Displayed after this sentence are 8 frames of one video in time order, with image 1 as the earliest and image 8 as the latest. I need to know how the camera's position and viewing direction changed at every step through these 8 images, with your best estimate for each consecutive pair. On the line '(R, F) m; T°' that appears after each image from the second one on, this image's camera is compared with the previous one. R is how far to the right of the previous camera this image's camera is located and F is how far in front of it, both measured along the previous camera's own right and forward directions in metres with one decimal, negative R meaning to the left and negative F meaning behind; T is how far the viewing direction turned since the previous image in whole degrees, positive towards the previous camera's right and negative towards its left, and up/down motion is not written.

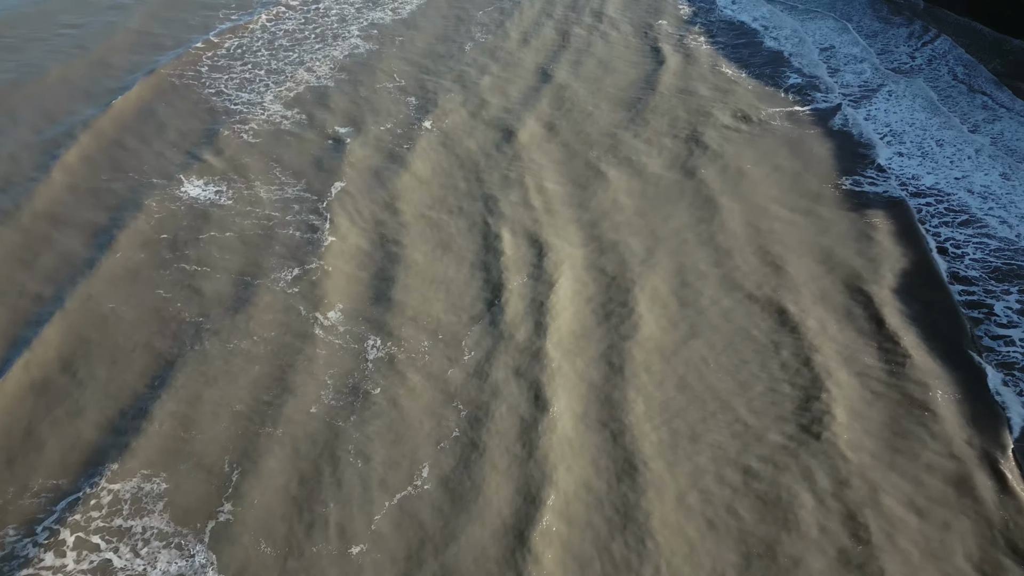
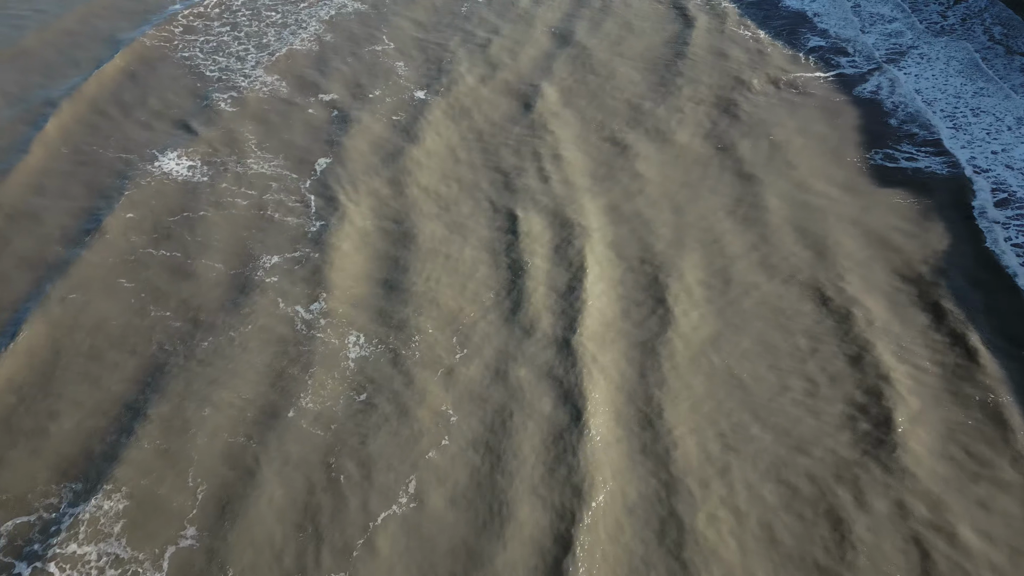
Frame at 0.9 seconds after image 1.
(-0.1, +0.6) m; 0°
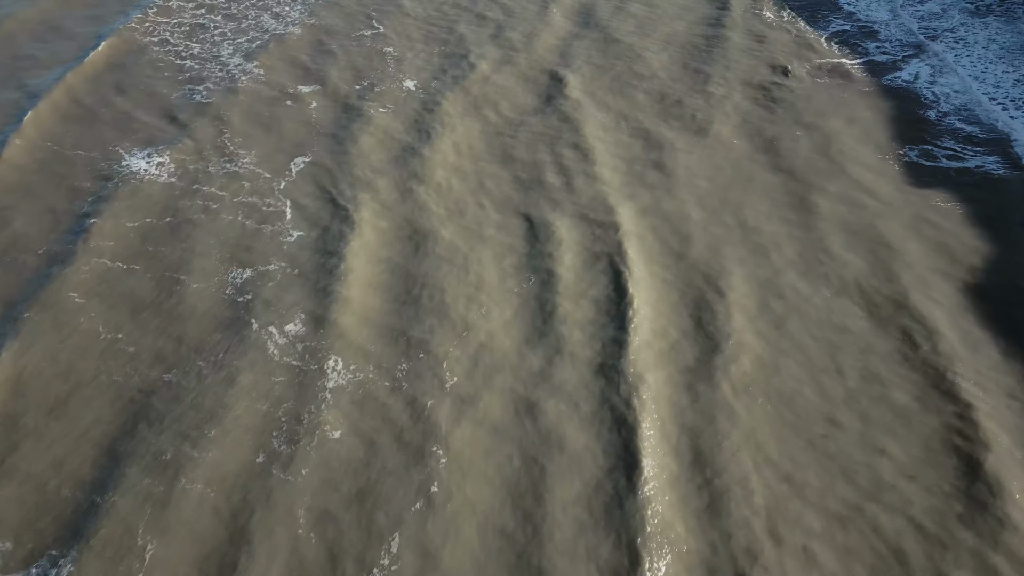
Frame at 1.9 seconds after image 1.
(-0.1, +0.6) m; 0°
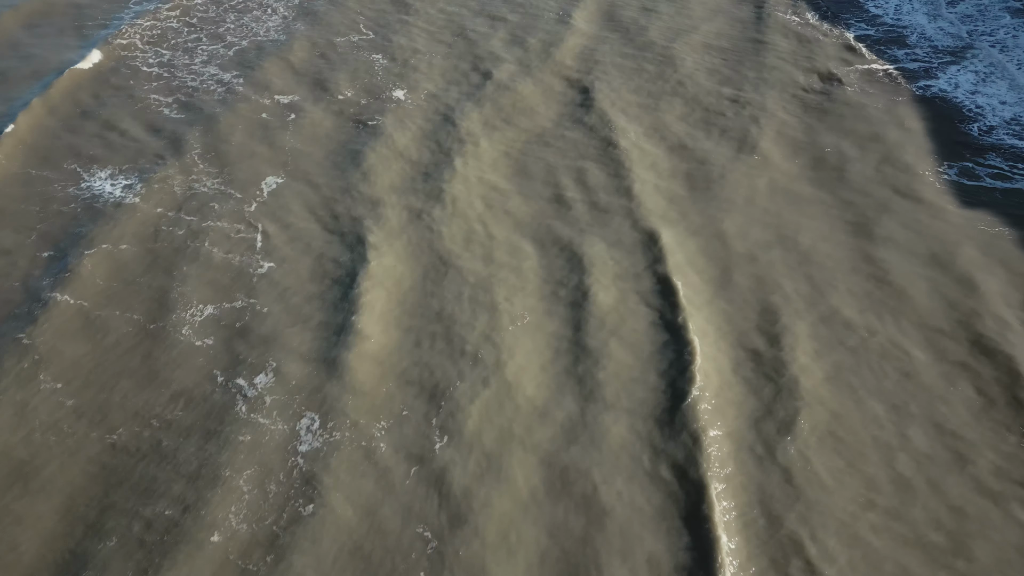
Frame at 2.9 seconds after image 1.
(-0.2, +0.7) m; 0°
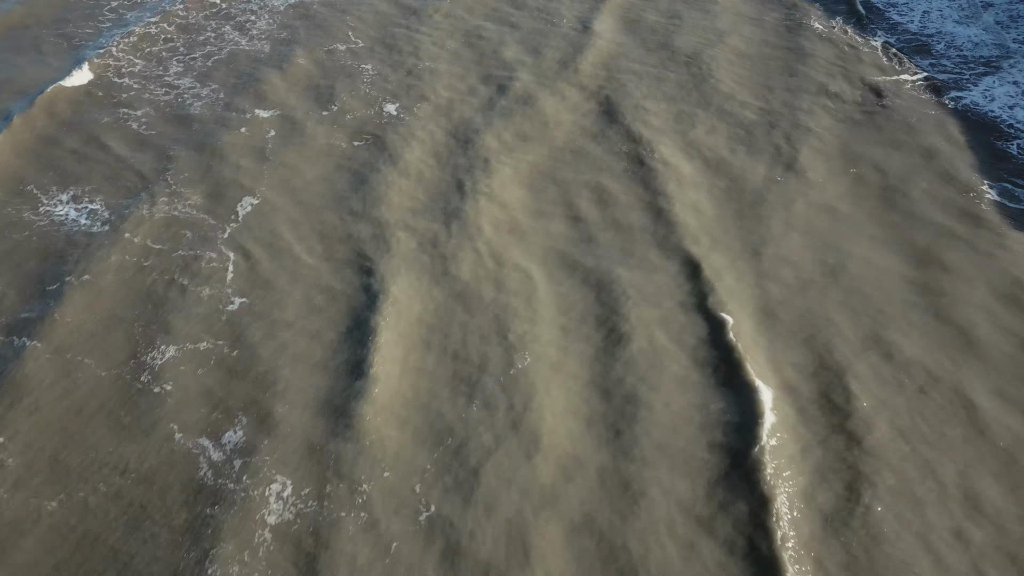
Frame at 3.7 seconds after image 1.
(-0.1, +0.6) m; +1°
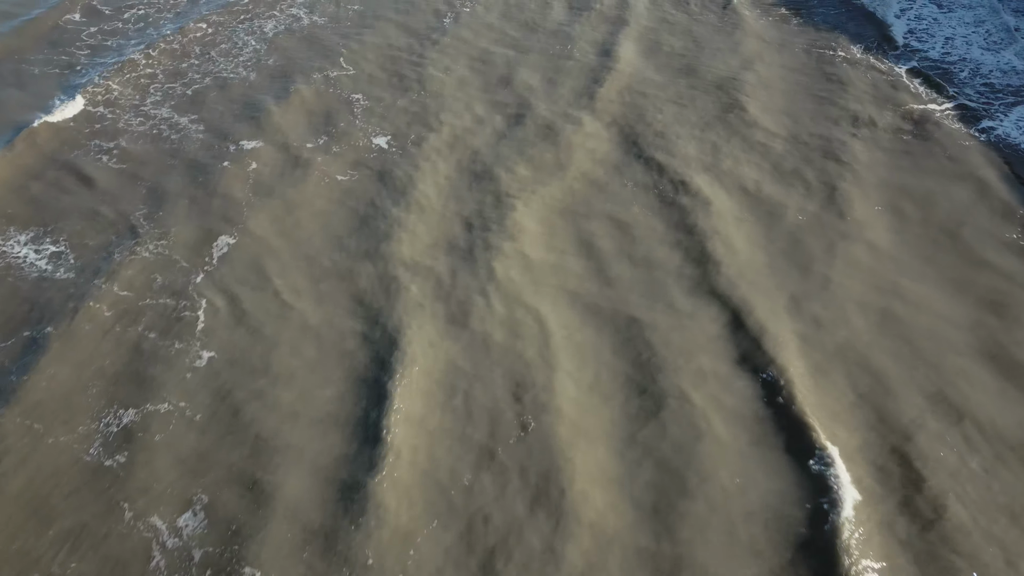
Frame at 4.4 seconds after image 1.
(-0.1, +0.6) m; 0°
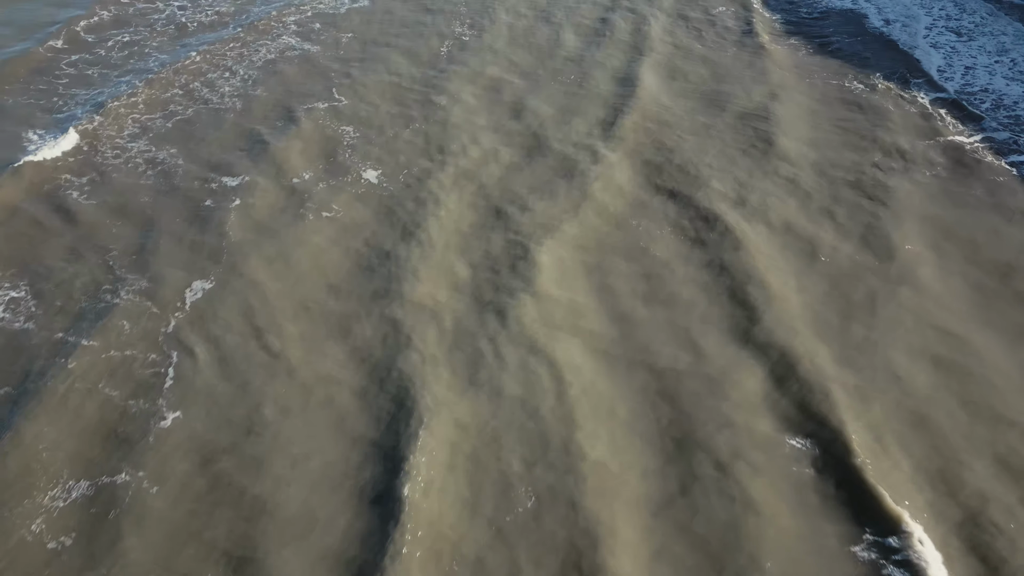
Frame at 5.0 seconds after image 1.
(-0.1, +0.5) m; 0°
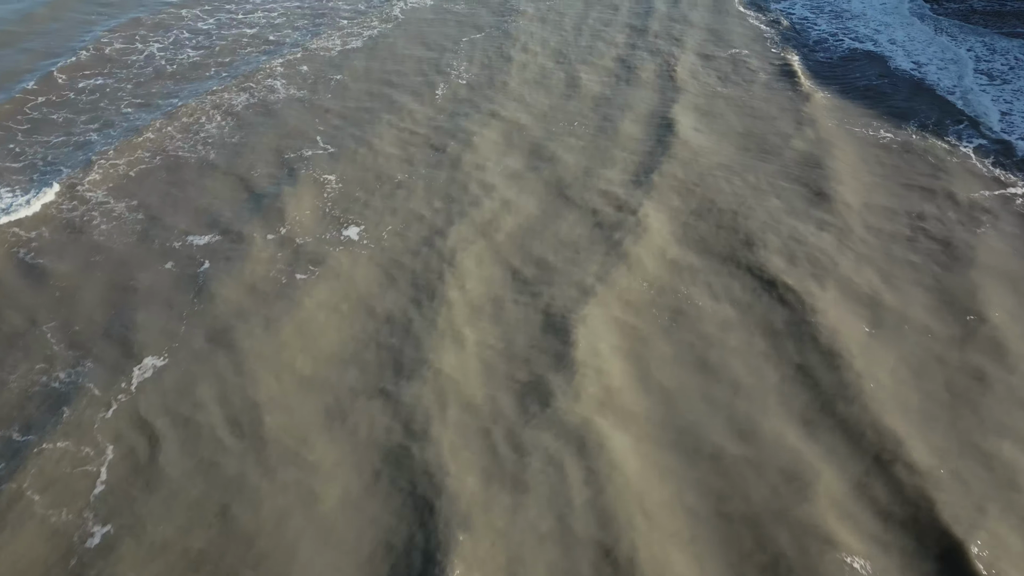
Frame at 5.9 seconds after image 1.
(-0.1, +0.7) m; +1°
